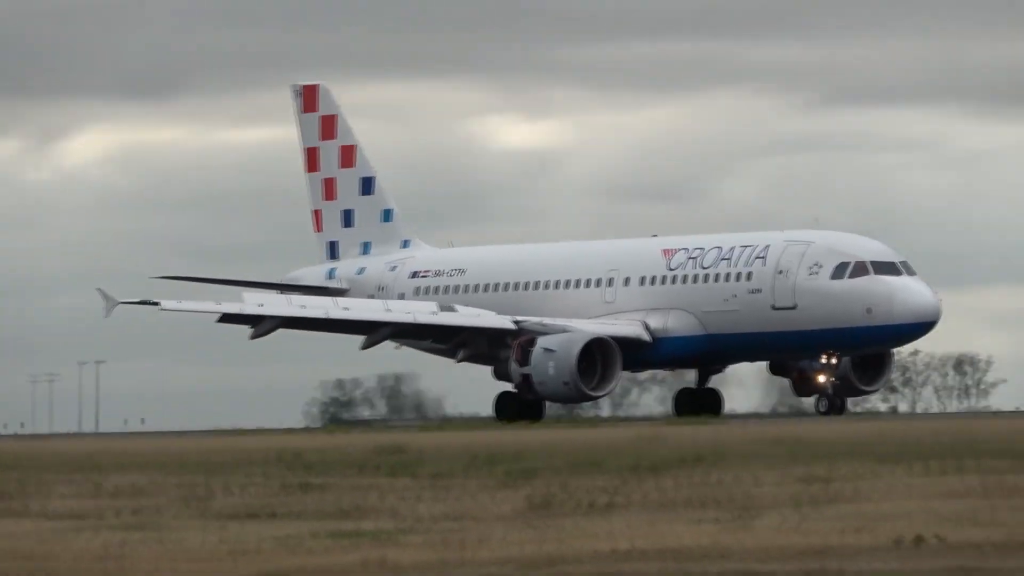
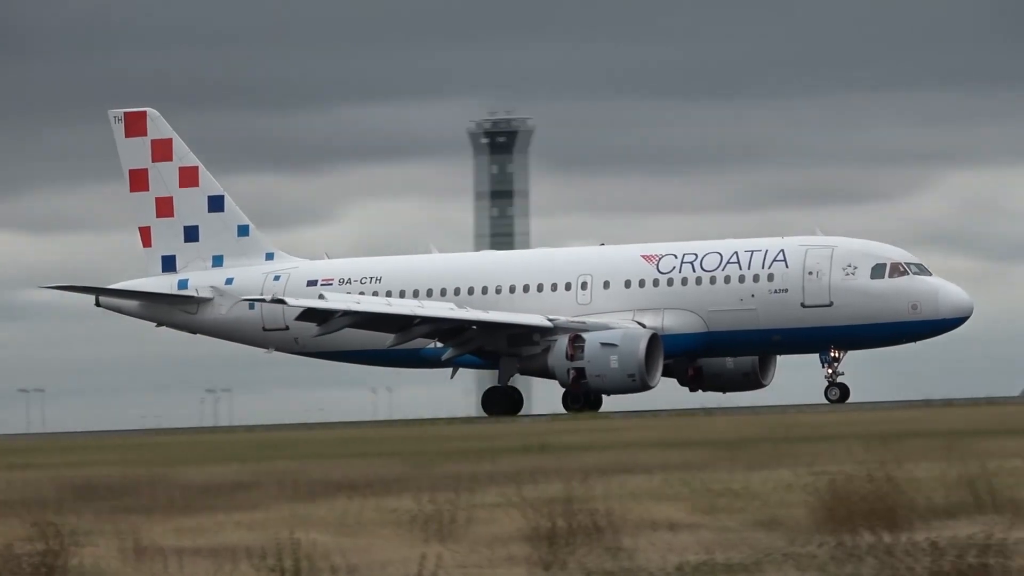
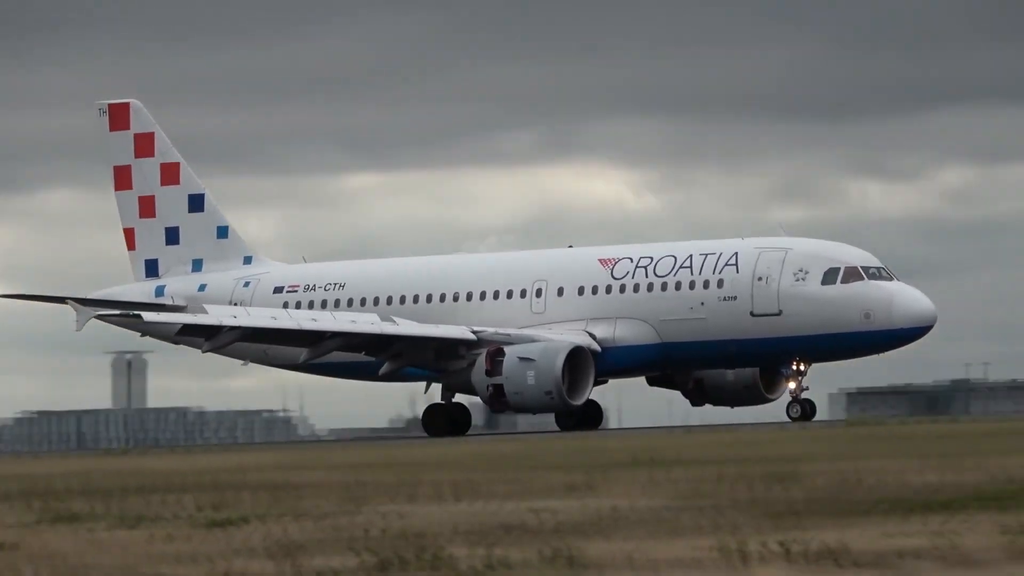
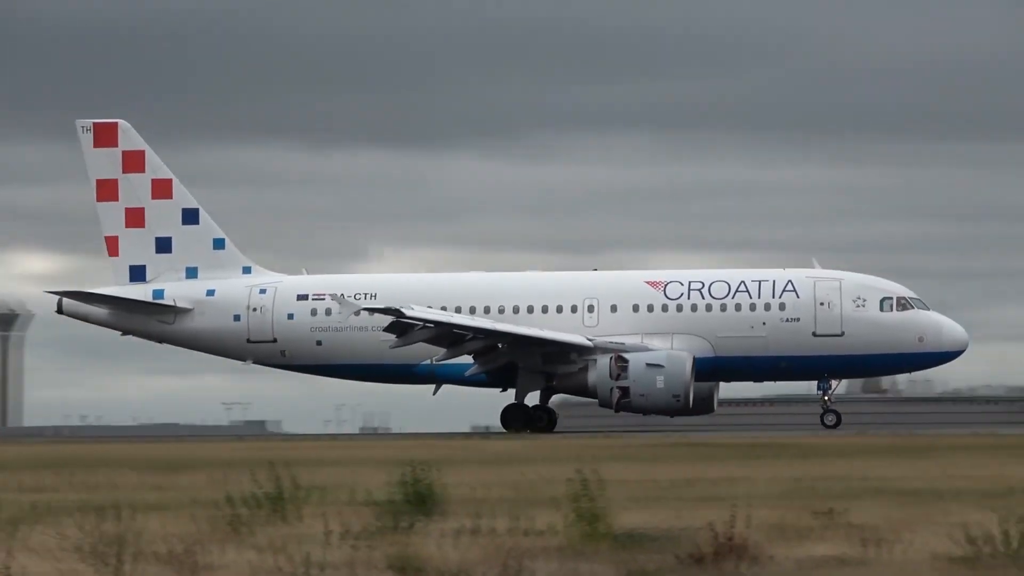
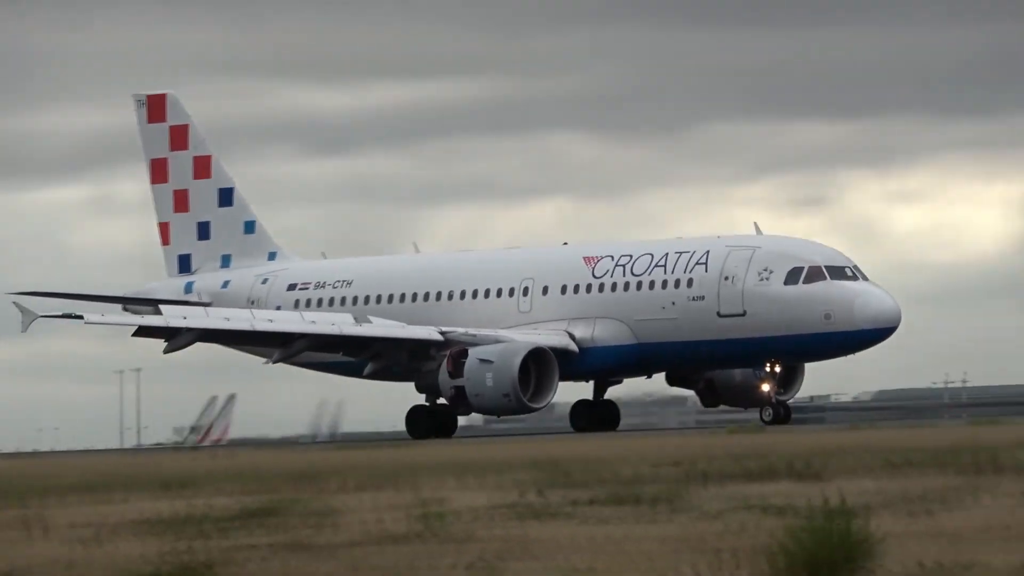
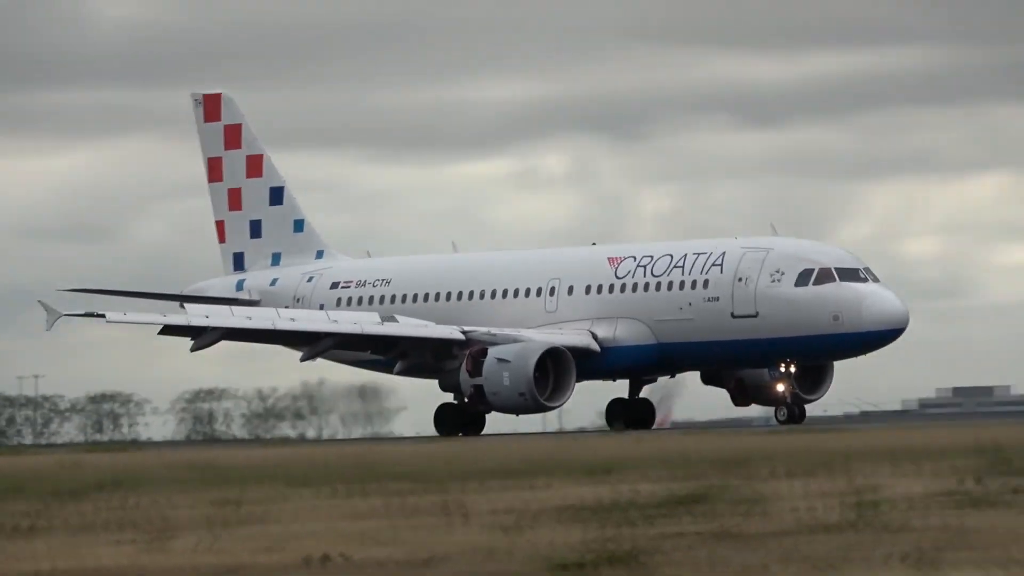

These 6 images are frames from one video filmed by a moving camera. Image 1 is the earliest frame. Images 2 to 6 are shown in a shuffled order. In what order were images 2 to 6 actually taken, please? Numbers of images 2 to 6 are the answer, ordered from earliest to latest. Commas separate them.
6, 5, 3, 2, 4
